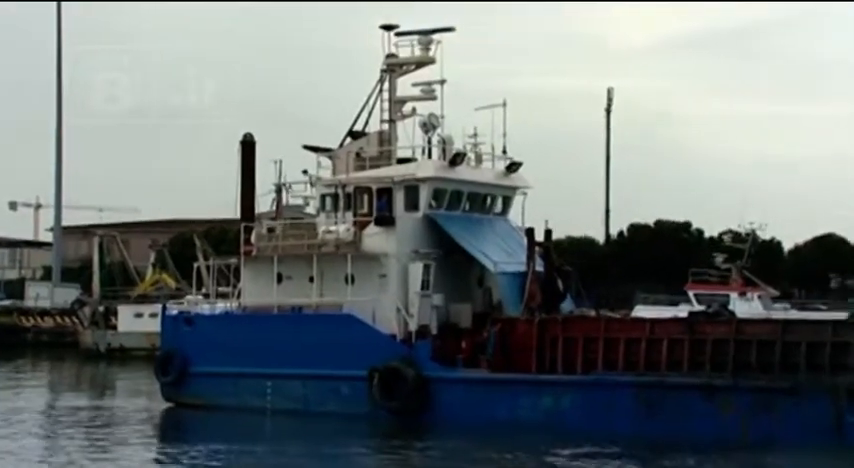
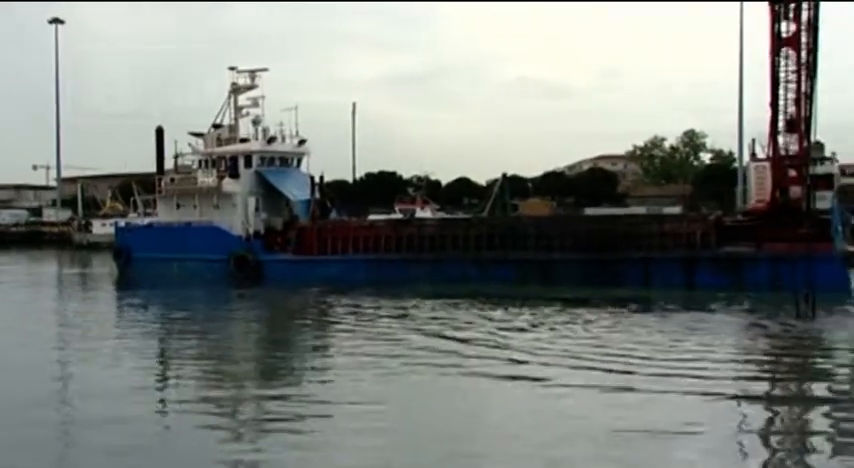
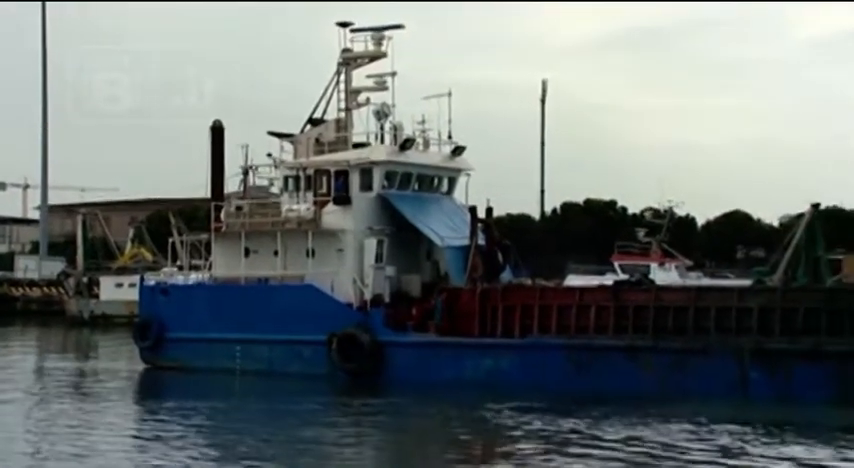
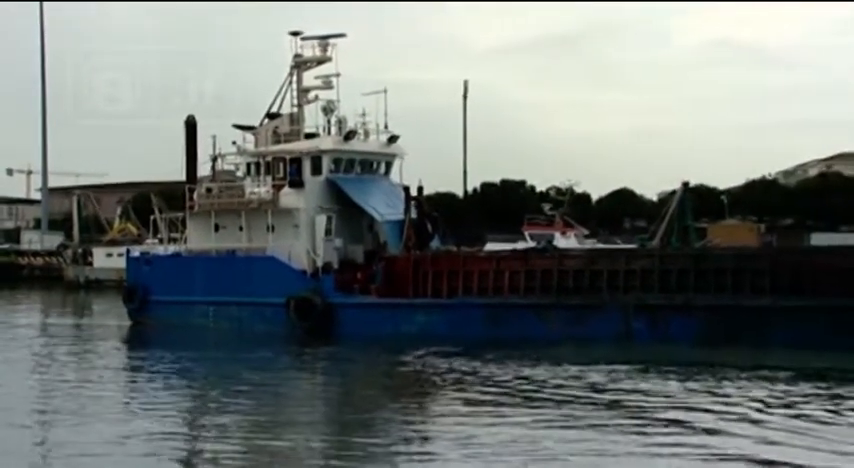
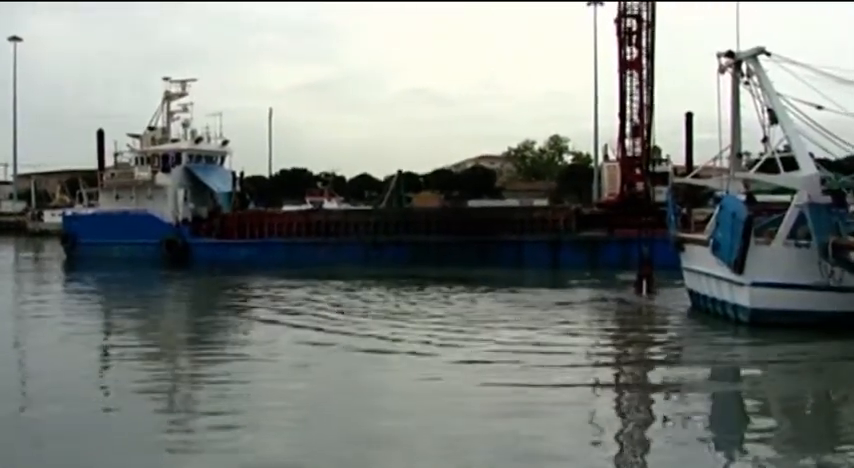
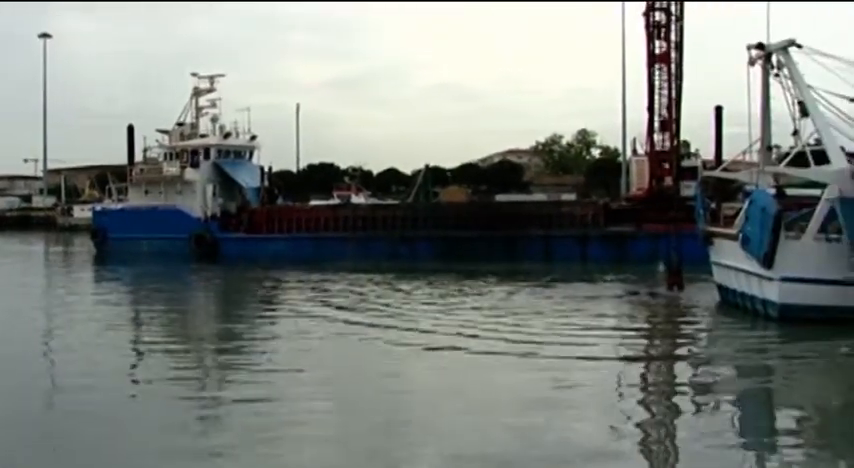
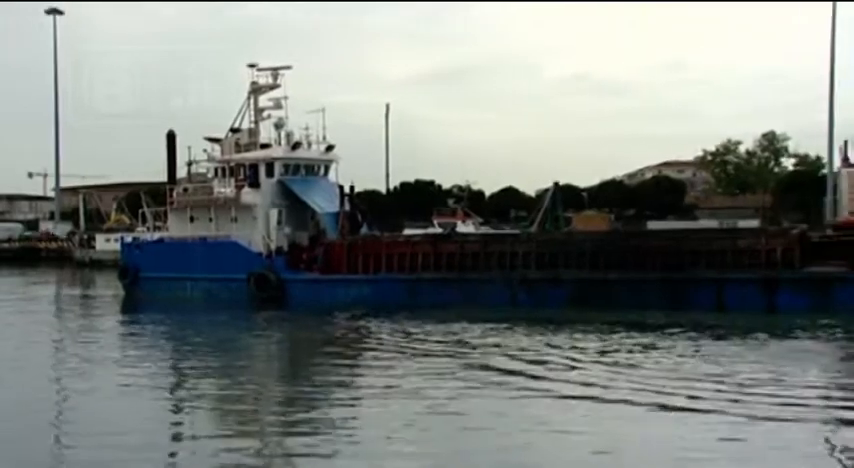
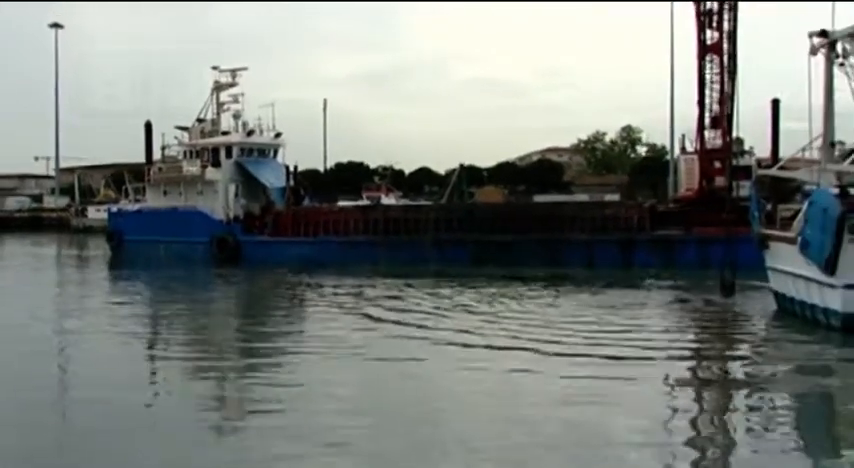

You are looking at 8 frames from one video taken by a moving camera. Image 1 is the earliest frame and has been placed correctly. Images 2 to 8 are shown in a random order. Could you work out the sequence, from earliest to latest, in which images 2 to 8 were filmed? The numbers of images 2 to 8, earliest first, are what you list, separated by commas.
3, 4, 7, 2, 8, 6, 5
